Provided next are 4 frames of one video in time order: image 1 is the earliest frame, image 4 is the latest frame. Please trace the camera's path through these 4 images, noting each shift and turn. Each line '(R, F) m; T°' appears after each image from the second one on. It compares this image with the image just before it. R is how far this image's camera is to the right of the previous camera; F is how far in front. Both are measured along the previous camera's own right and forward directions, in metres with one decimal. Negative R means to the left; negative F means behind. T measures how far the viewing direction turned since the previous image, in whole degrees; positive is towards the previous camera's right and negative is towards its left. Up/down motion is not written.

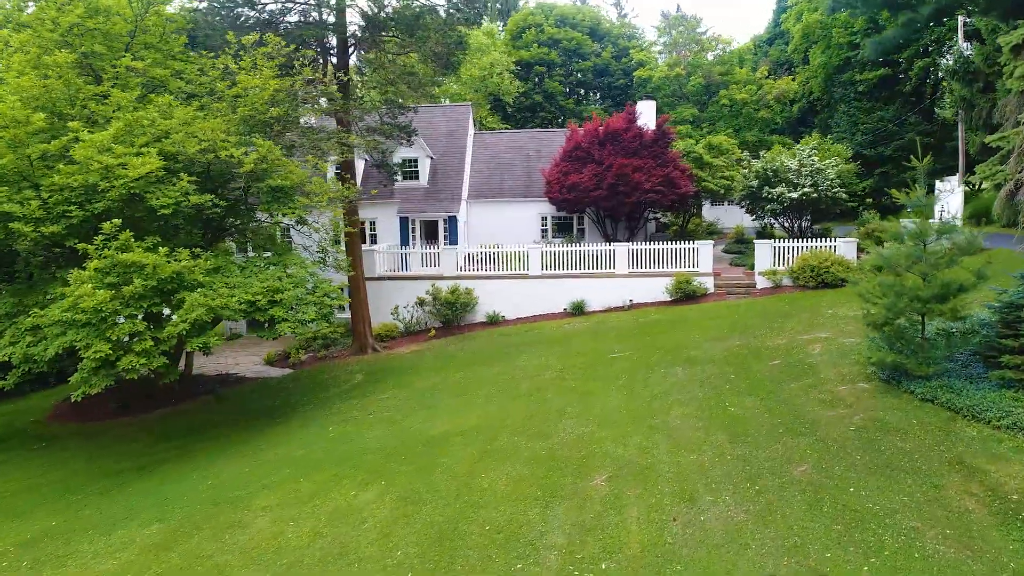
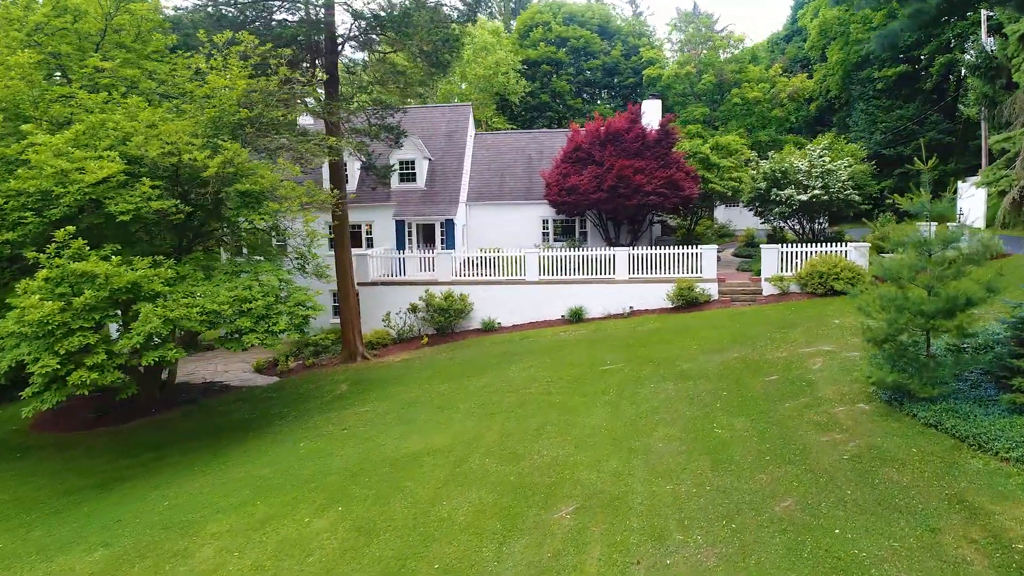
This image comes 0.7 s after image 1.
(+0.7, +0.7) m; -2°
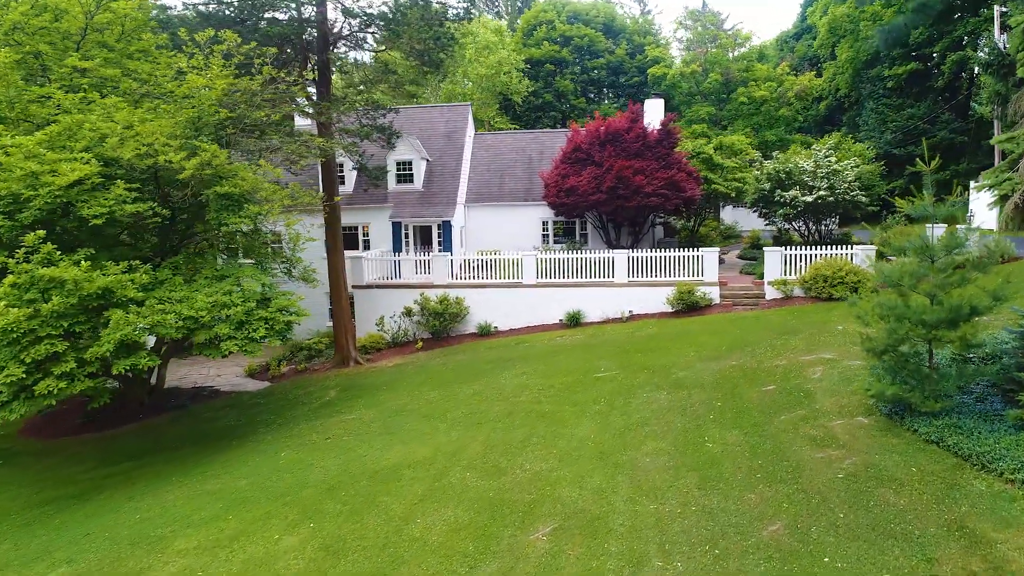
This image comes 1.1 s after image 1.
(+0.4, +0.4) m; -1°
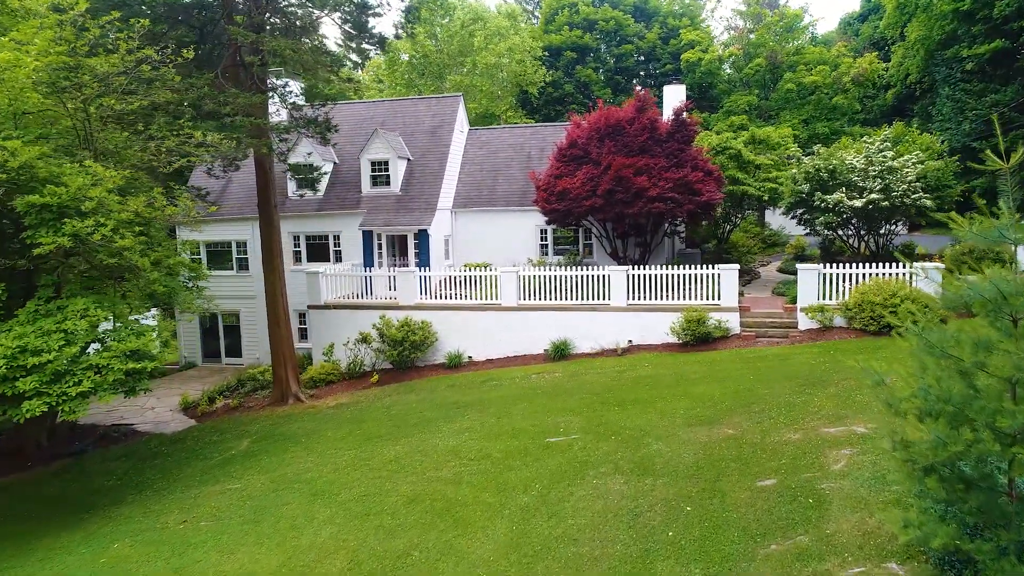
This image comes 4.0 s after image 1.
(+1.9, +3.2) m; -5°
